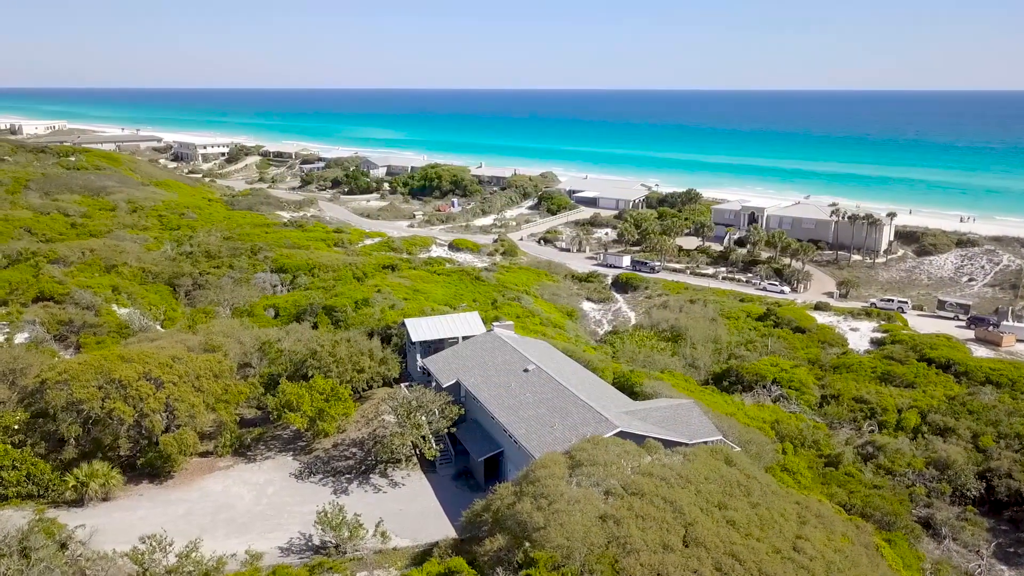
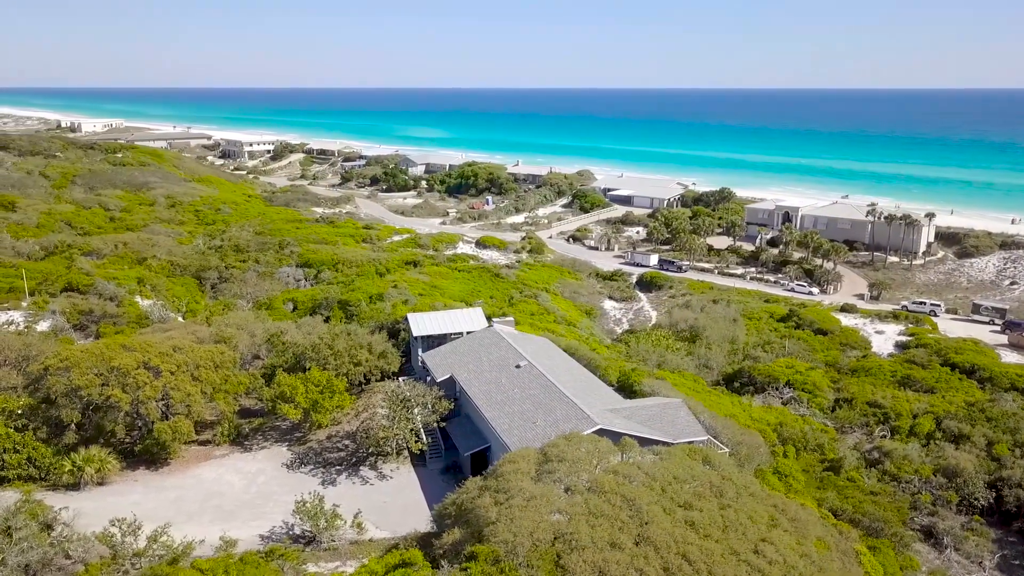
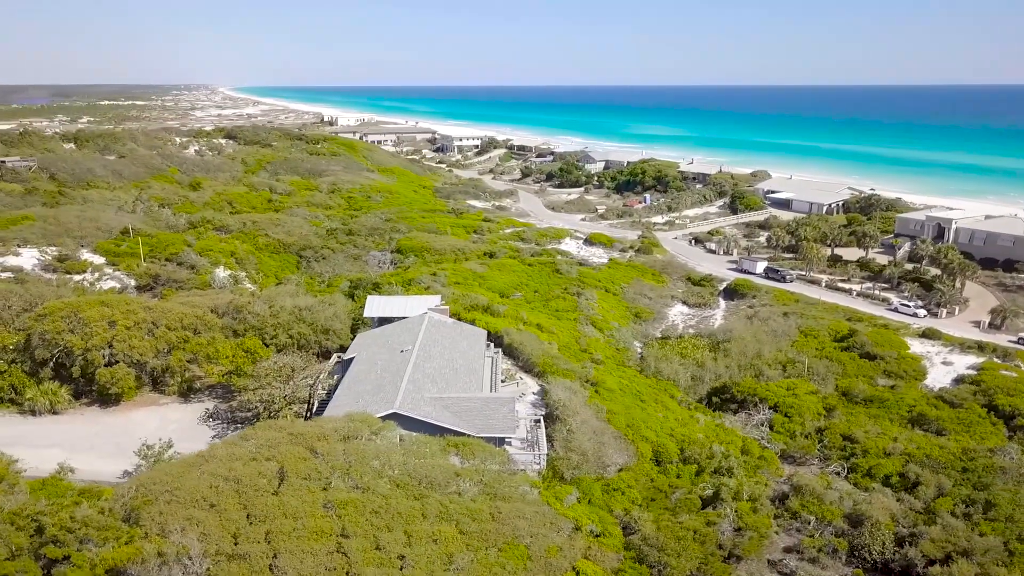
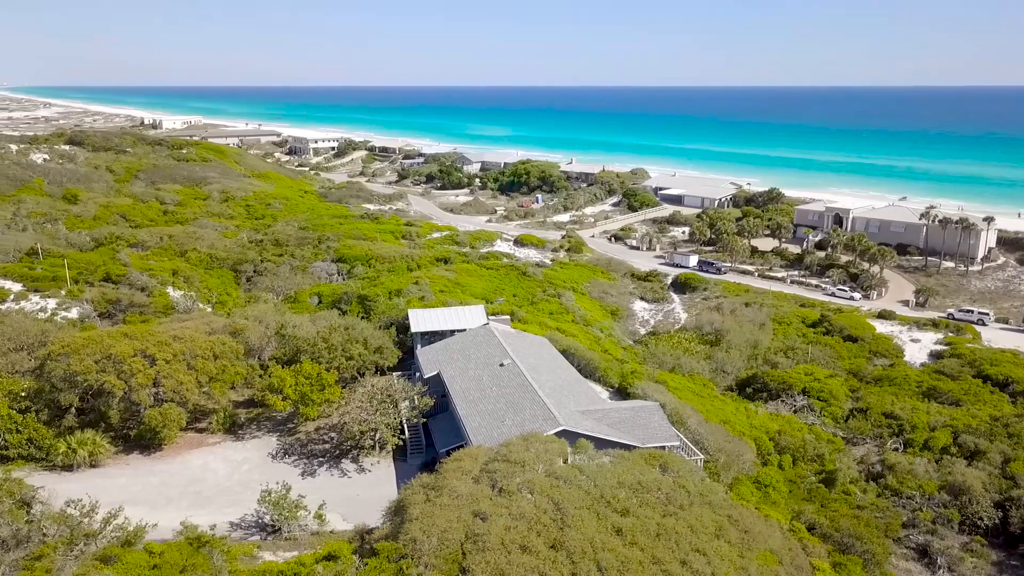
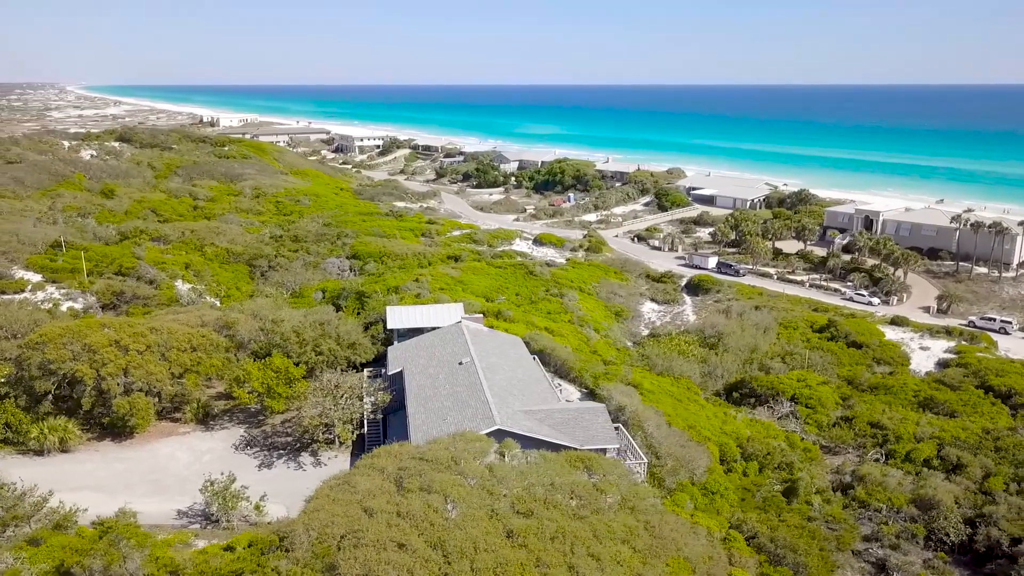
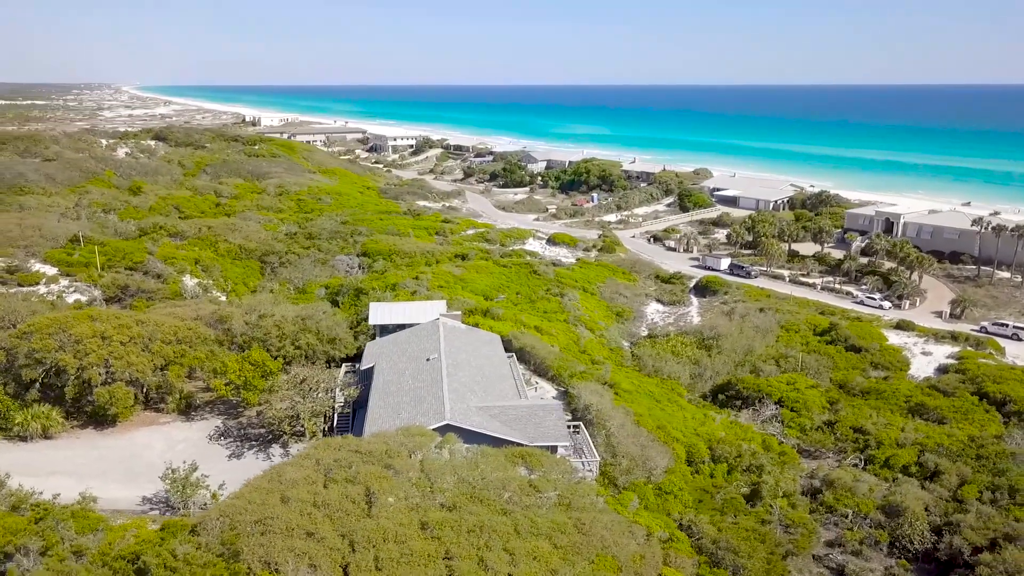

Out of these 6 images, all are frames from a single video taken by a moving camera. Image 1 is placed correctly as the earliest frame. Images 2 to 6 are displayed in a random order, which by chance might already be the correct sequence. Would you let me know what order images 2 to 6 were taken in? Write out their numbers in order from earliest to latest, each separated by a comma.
2, 4, 5, 6, 3
